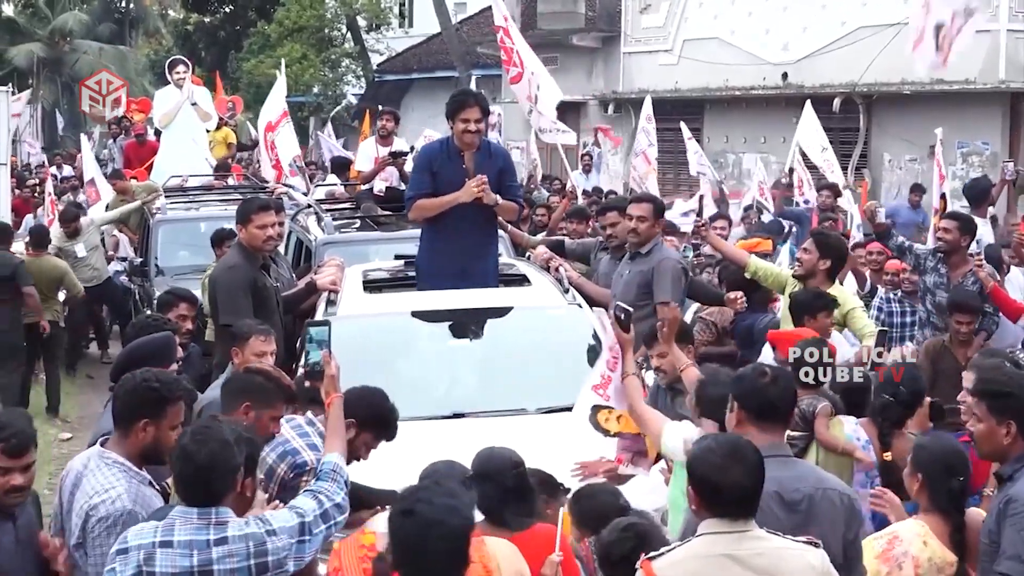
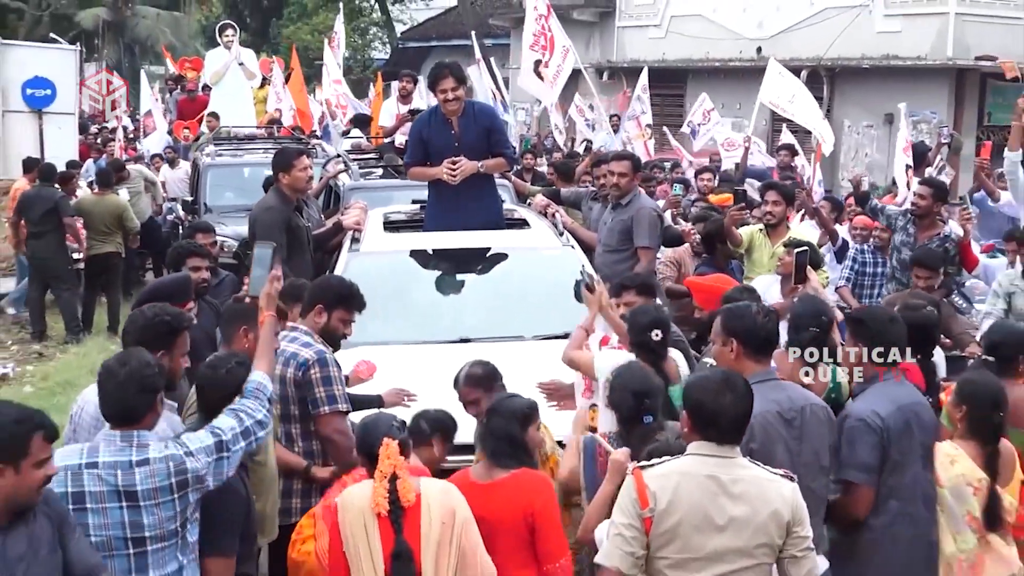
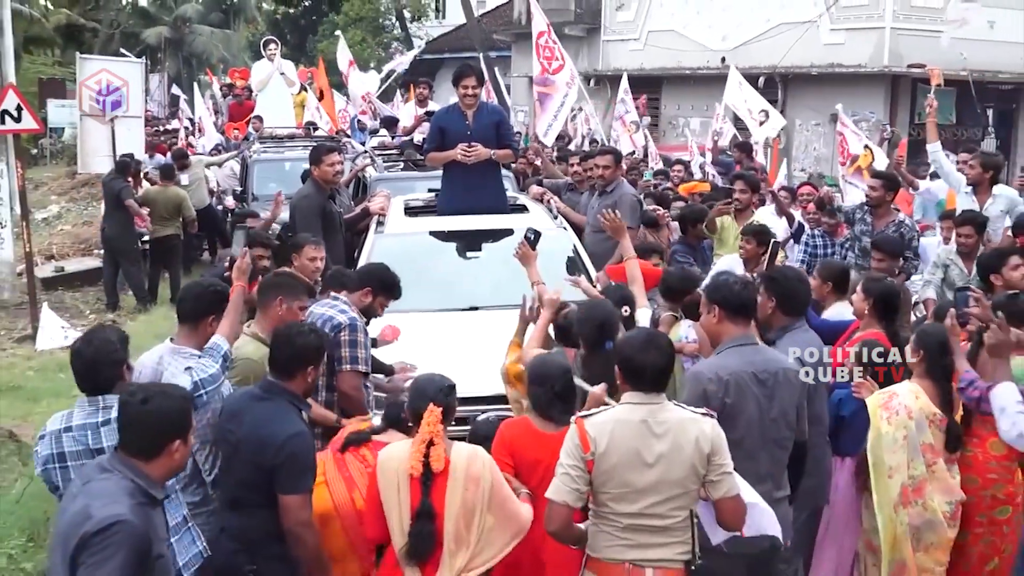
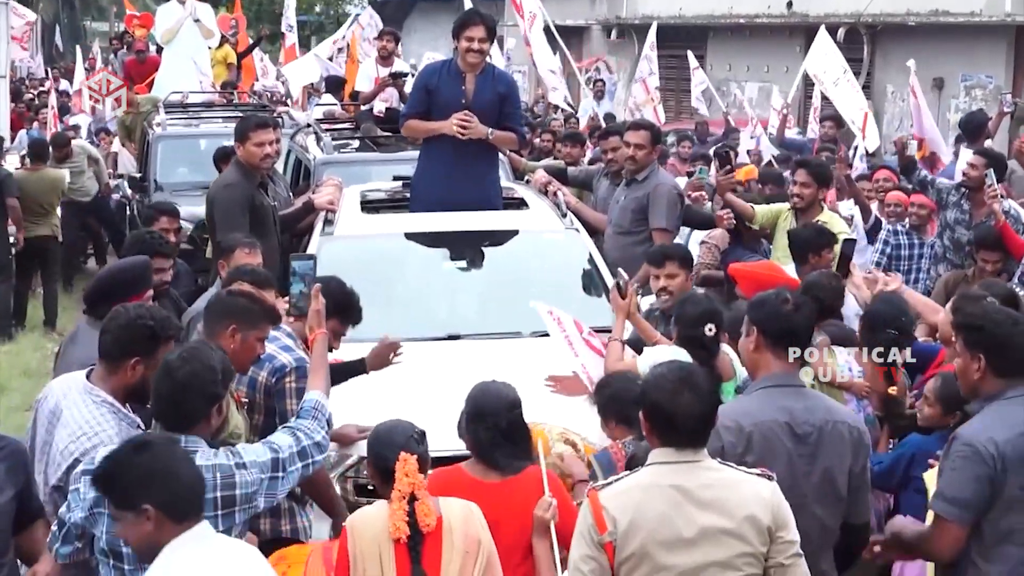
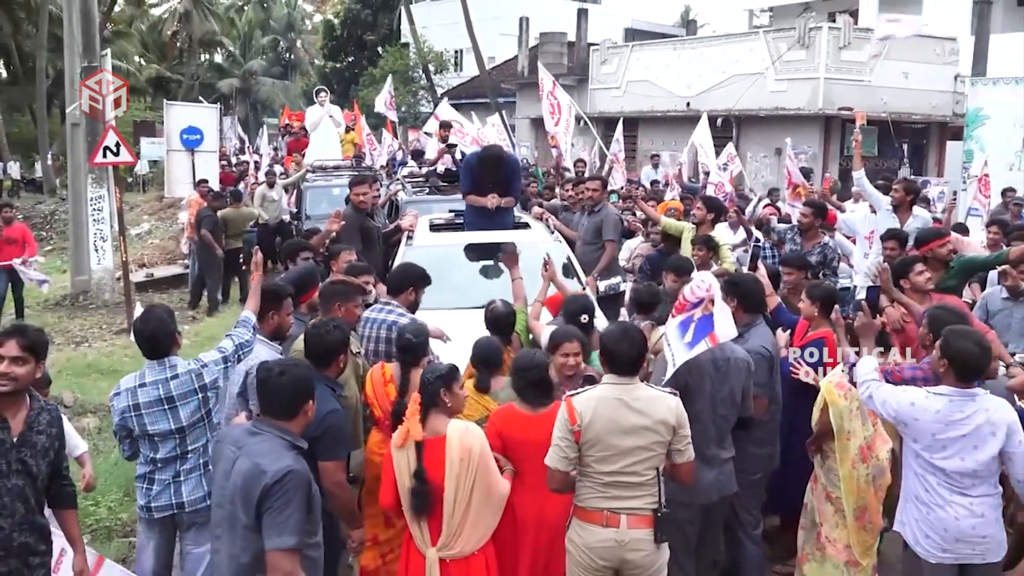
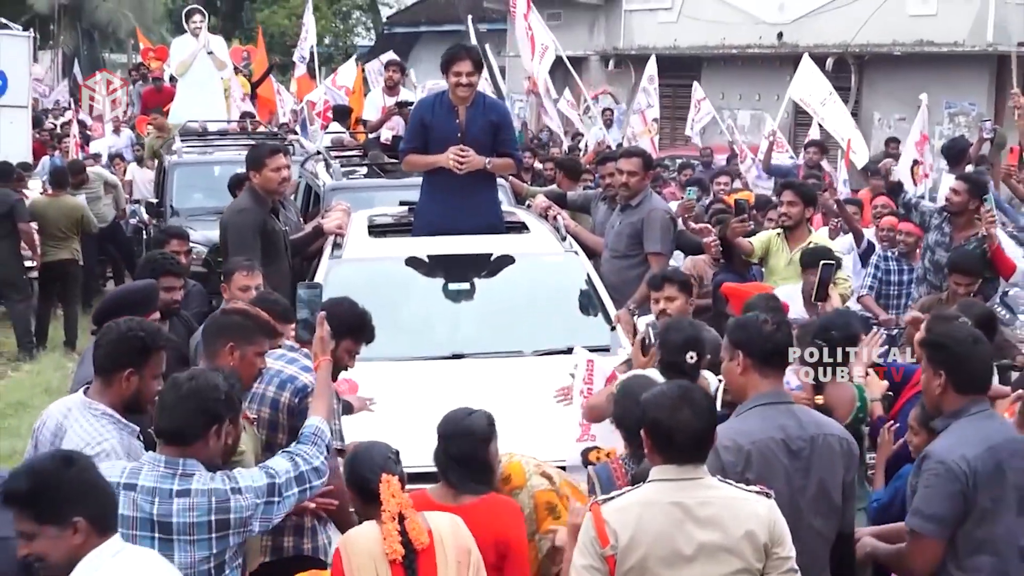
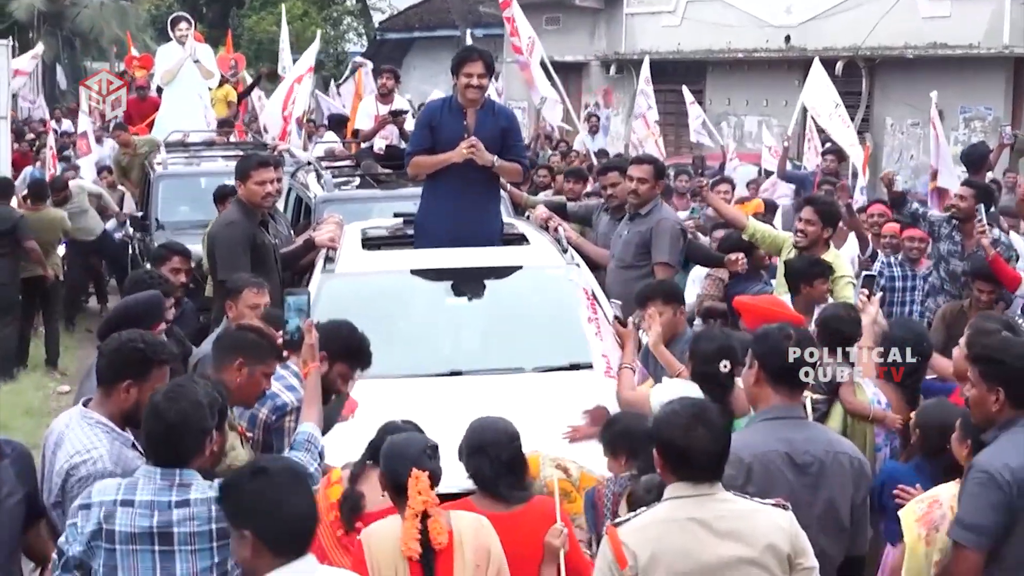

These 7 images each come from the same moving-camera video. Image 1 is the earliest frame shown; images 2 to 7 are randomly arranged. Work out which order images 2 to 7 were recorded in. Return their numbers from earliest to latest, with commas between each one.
7, 4, 6, 2, 3, 5
